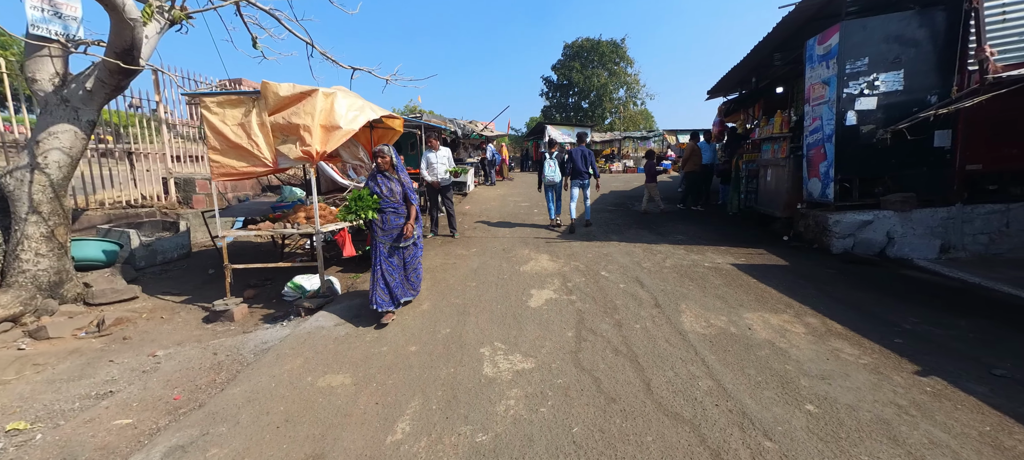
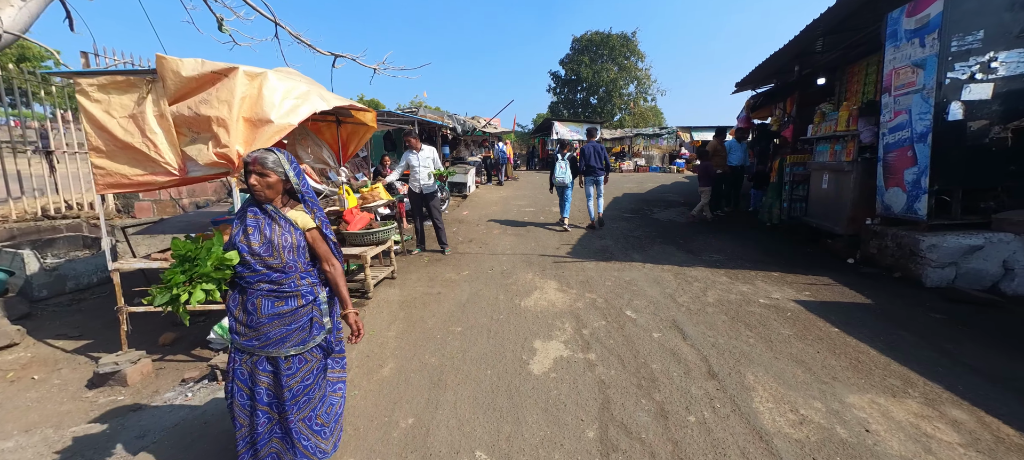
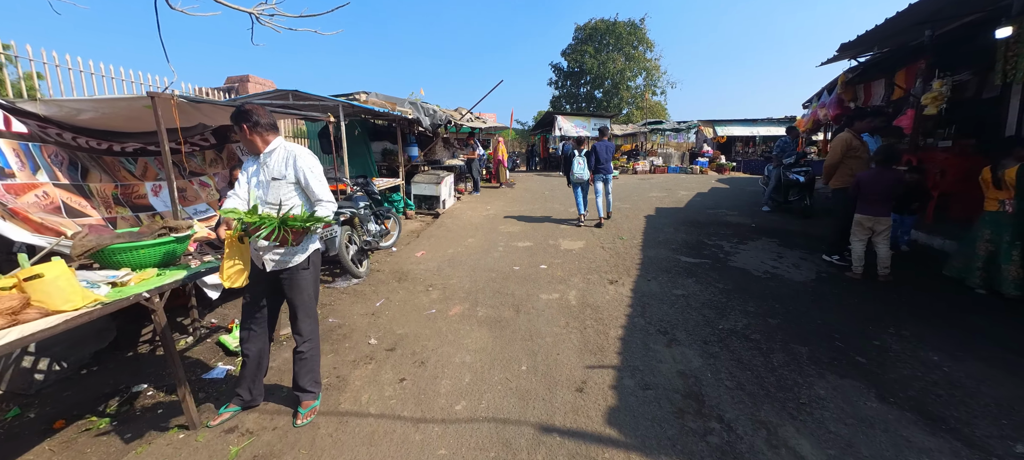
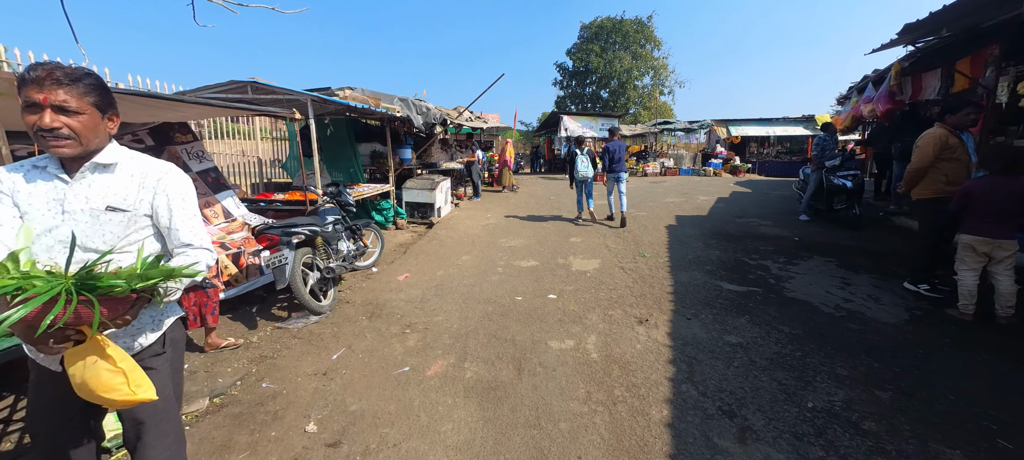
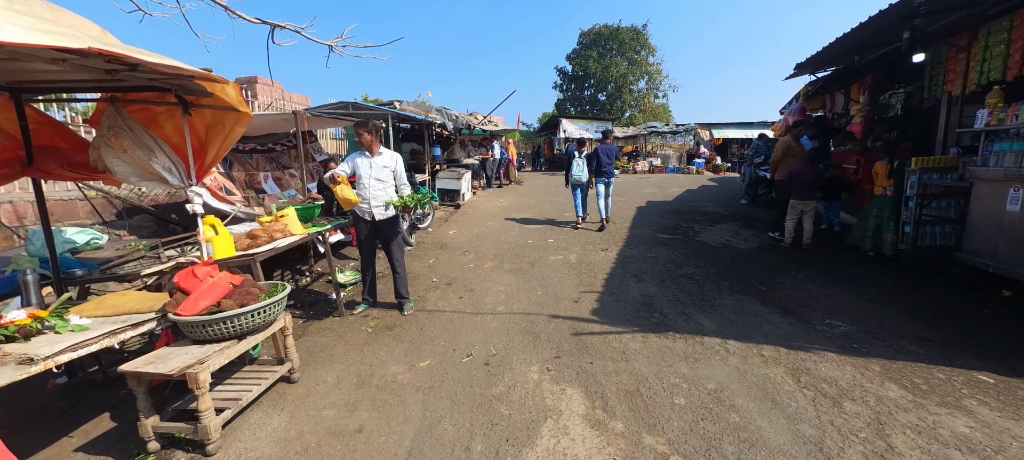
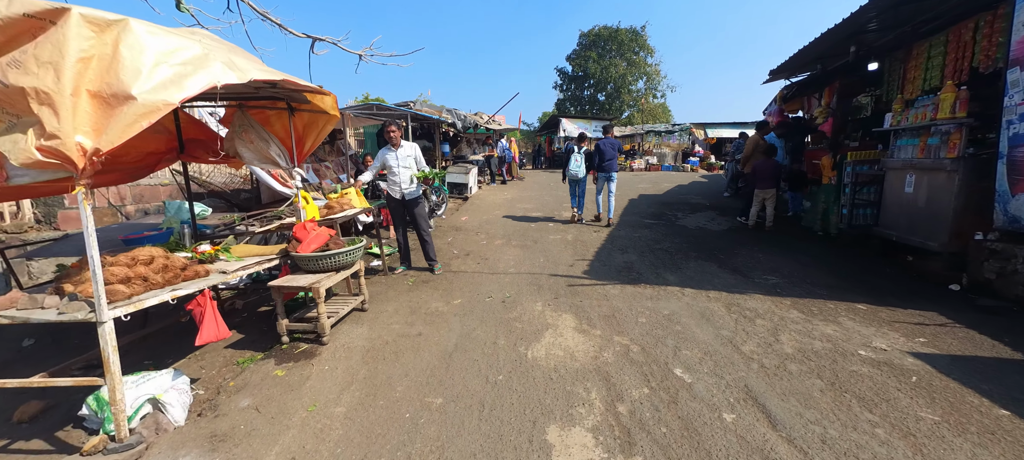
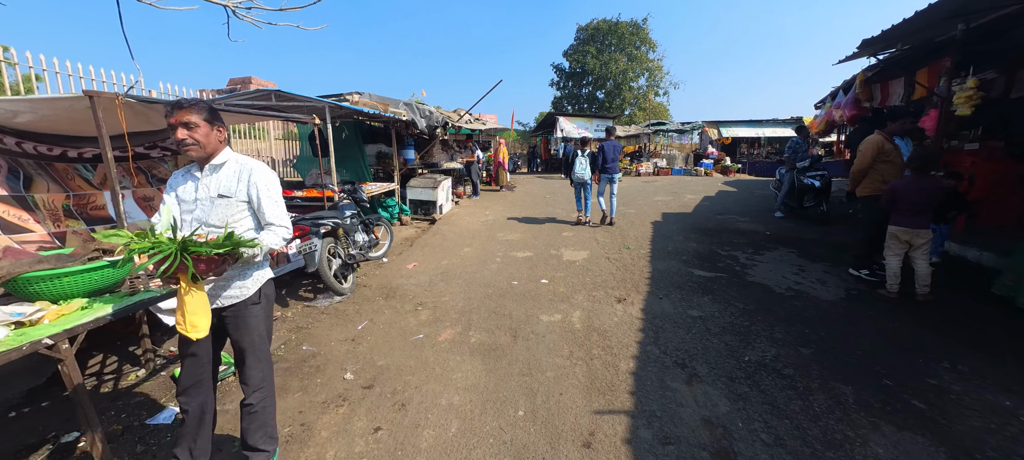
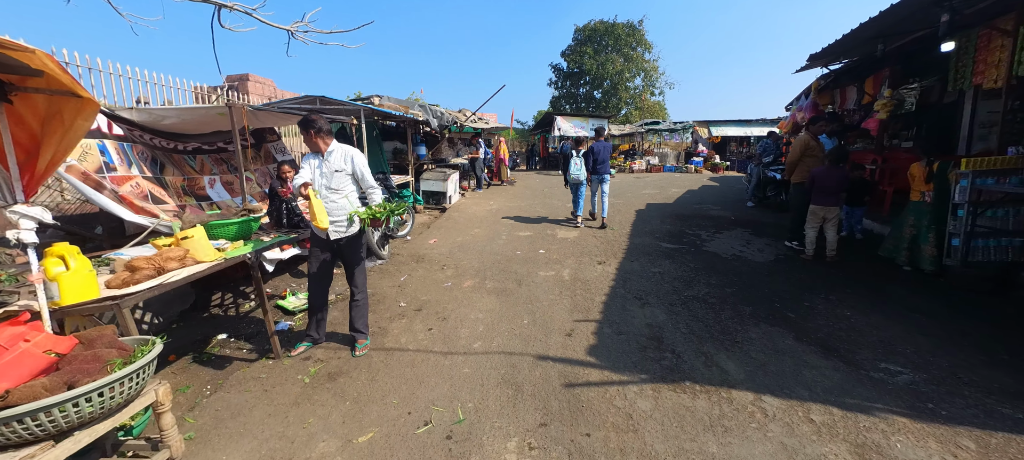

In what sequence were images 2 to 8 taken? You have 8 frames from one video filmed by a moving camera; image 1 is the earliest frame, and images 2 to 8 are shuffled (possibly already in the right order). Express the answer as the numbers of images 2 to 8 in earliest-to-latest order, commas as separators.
2, 6, 5, 8, 3, 7, 4
